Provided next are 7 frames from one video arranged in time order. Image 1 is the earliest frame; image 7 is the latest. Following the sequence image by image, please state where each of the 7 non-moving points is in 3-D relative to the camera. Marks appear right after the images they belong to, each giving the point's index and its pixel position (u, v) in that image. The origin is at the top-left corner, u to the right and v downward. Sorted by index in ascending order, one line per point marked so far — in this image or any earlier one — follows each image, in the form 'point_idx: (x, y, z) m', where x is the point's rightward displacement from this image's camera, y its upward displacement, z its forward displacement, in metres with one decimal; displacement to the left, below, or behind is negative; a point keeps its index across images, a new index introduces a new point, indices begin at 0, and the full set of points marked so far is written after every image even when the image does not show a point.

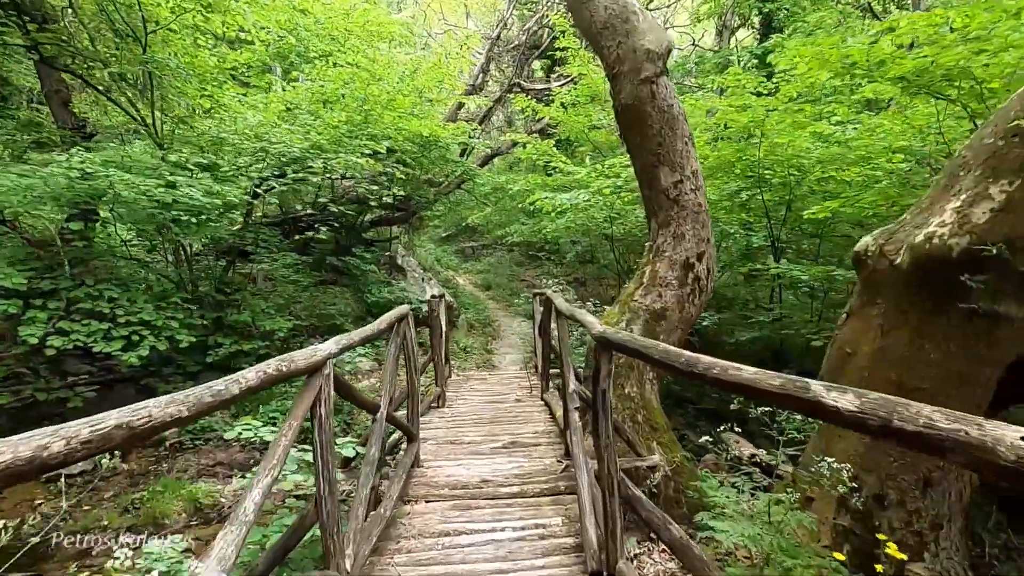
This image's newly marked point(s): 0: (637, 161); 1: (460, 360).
0: (+1.0, +1.0, +4.4) m
1: (-0.8, -1.1, +8.3) m
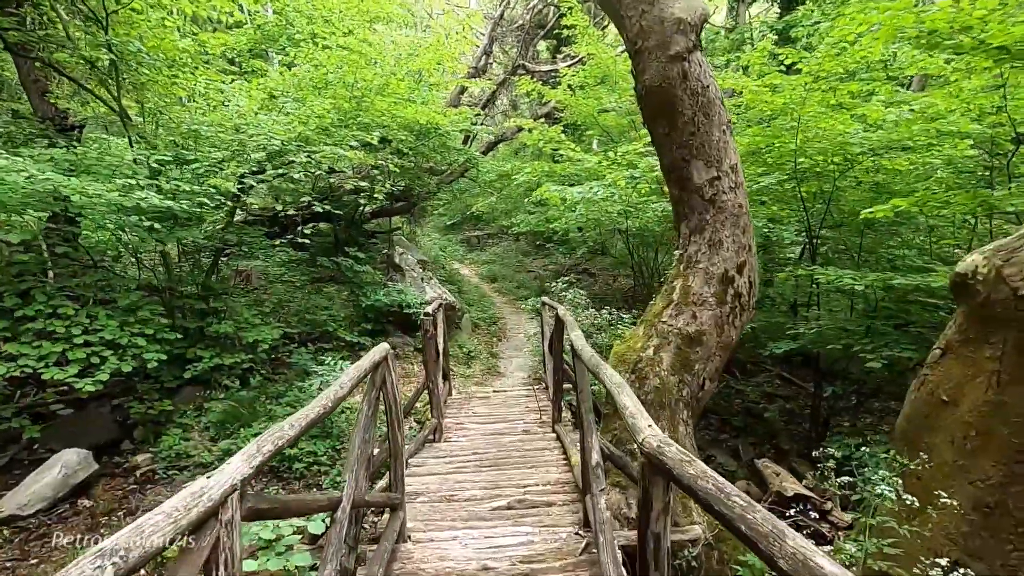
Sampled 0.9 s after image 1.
0: (+1.0, +0.9, +3.7) m
1: (-0.7, -1.1, +7.7) m
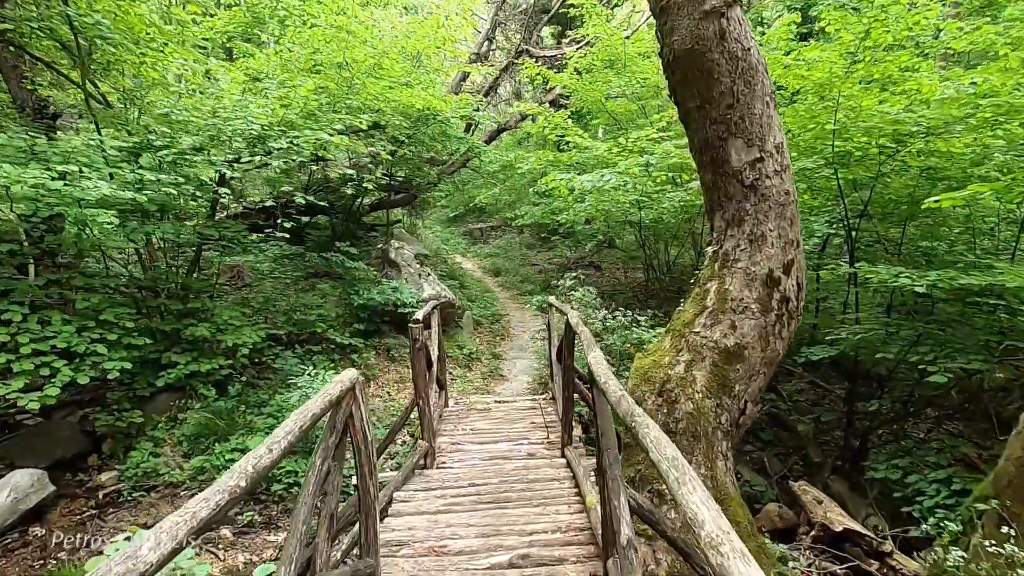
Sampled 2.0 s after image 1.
0: (+1.0, +0.9, +3.1) m
1: (-0.7, -1.1, +7.2) m
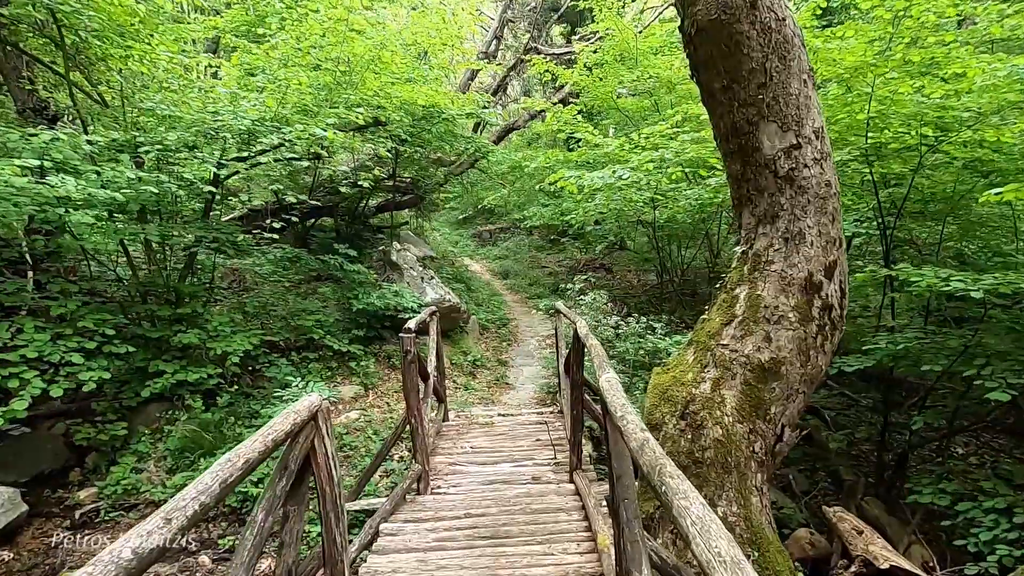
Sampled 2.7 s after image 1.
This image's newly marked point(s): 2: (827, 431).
0: (+1.0, +0.8, +2.7) m
1: (-0.6, -1.1, +6.8) m
2: (+3.0, -1.4, +5.3) m
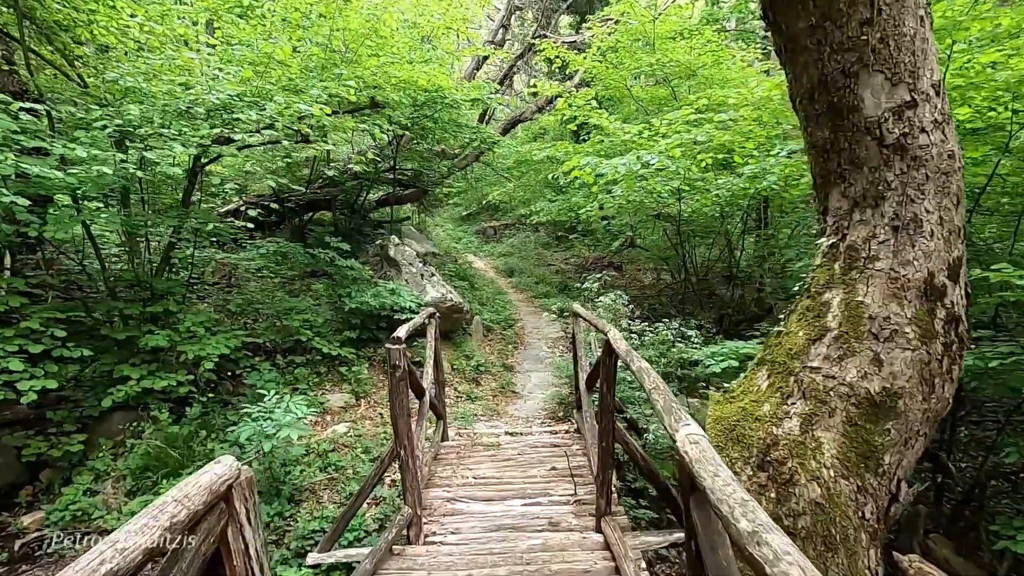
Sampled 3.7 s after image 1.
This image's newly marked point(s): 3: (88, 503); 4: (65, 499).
0: (+1.1, +0.8, +2.1) m
1: (-0.5, -1.1, +6.2) m
2: (+3.1, -1.4, +4.7) m
3: (-3.1, -1.6, +4.1) m
4: (-3.3, -1.6, +4.1) m
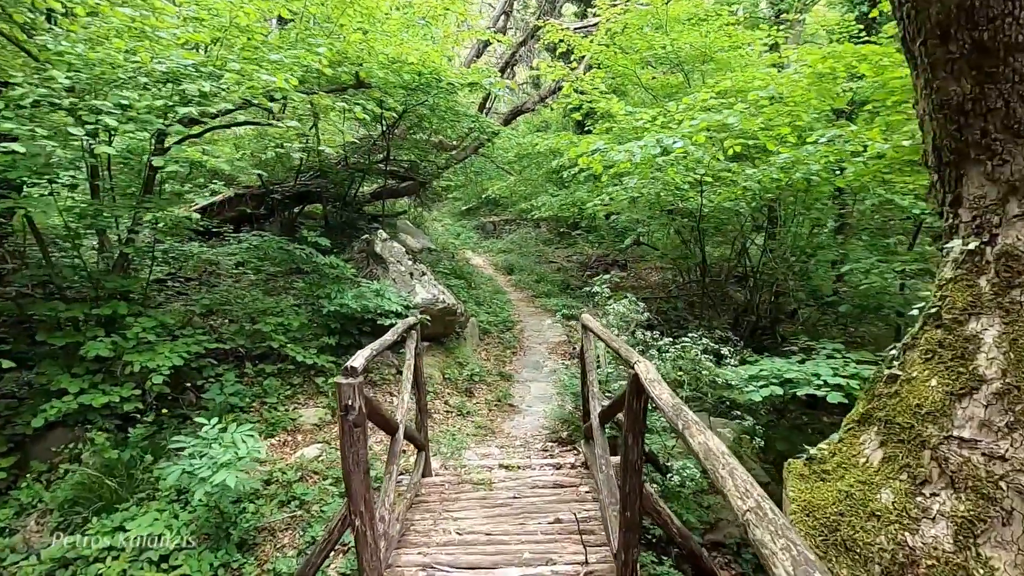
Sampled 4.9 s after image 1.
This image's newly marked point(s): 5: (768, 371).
0: (+1.1, +0.8, +1.4) m
1: (-0.5, -1.1, +5.5) m
2: (+3.1, -1.5, +4.0) m
3: (-3.2, -1.6, +3.4) m
4: (-3.4, -1.6, +3.5) m
5: (+1.5, -0.5, +3.2) m
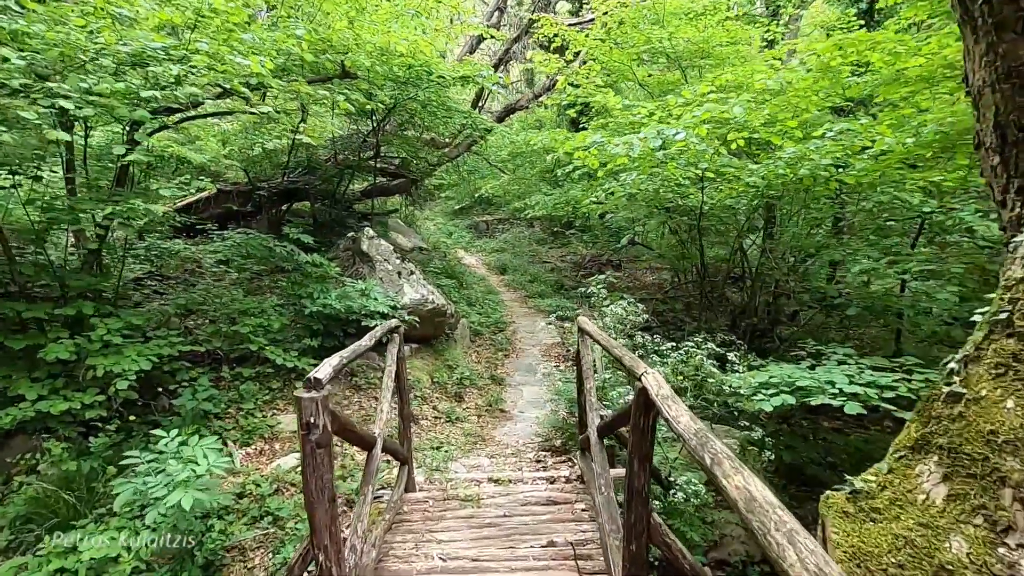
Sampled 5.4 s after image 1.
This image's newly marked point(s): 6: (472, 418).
0: (+1.1, +0.8, +1.2) m
1: (-0.6, -1.1, +5.3) m
2: (+3.0, -1.5, +3.8) m
3: (-3.2, -1.6, +3.1) m
4: (-3.4, -1.6, +3.2) m
5: (+1.5, -0.5, +3.0) m
6: (-0.4, -1.2, +5.2) m
